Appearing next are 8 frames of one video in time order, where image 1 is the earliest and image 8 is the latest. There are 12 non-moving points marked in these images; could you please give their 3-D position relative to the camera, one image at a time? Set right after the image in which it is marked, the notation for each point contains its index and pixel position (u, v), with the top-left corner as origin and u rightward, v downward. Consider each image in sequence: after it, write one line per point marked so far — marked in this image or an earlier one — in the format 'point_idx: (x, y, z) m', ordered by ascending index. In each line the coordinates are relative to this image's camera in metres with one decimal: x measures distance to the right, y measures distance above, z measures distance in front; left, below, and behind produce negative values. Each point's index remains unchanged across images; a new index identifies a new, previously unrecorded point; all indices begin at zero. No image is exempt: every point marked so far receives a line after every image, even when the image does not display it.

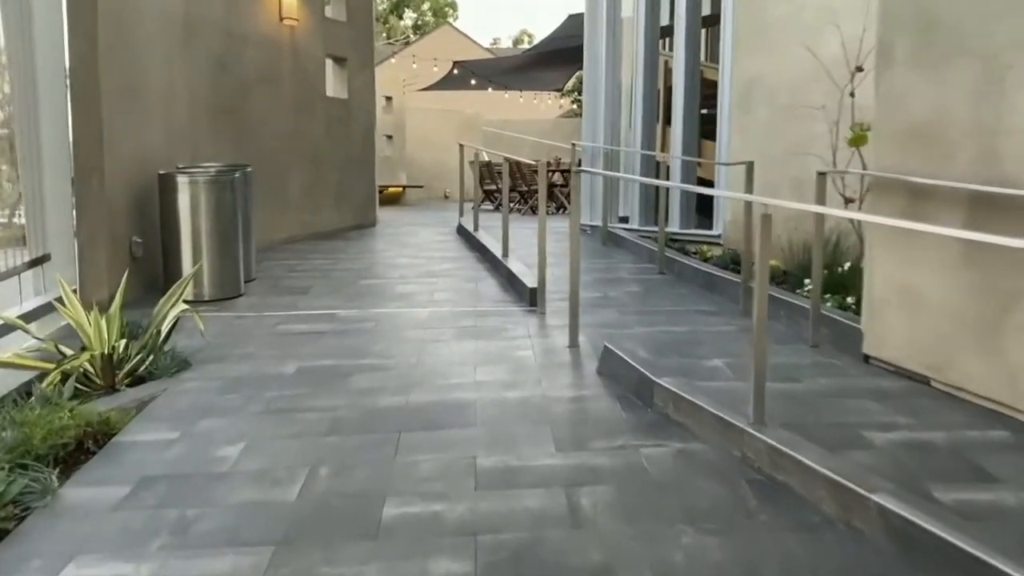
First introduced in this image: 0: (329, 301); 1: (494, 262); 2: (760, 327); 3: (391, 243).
0: (-1.3, -0.1, +6.0) m
1: (-0.1, +0.2, +7.0) m
2: (+0.9, -0.1, +3.1) m
3: (-1.2, +0.4, +8.4) m
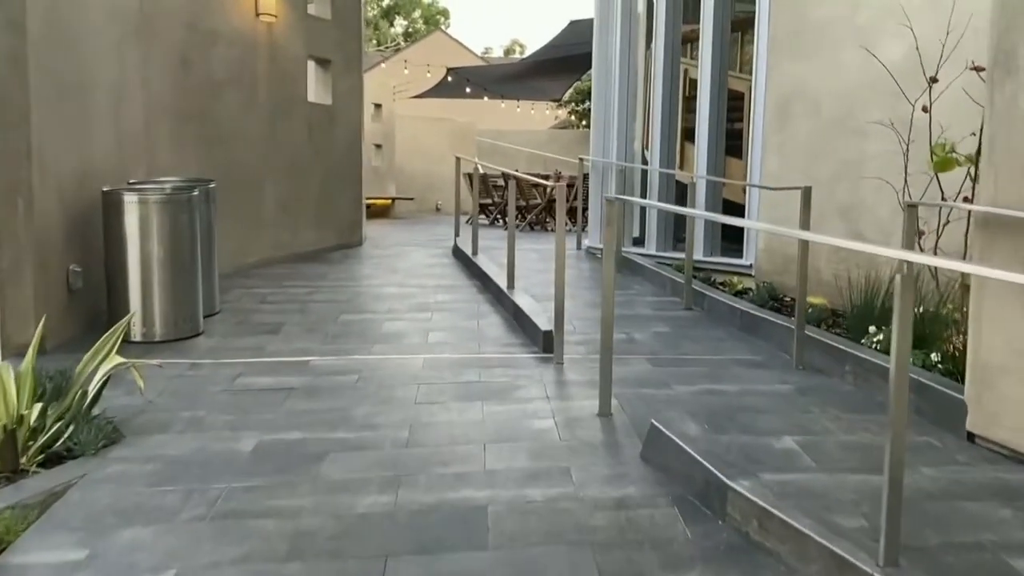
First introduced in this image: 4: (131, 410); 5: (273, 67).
0: (-1.2, -0.3, +5.1) m
1: (-0.1, 0.0, +6.1) m
2: (+1.0, -0.4, +2.2) m
3: (-1.2, +0.2, +7.5) m
4: (-1.8, -0.6, +3.9) m
5: (-2.1, +2.0, +7.7) m
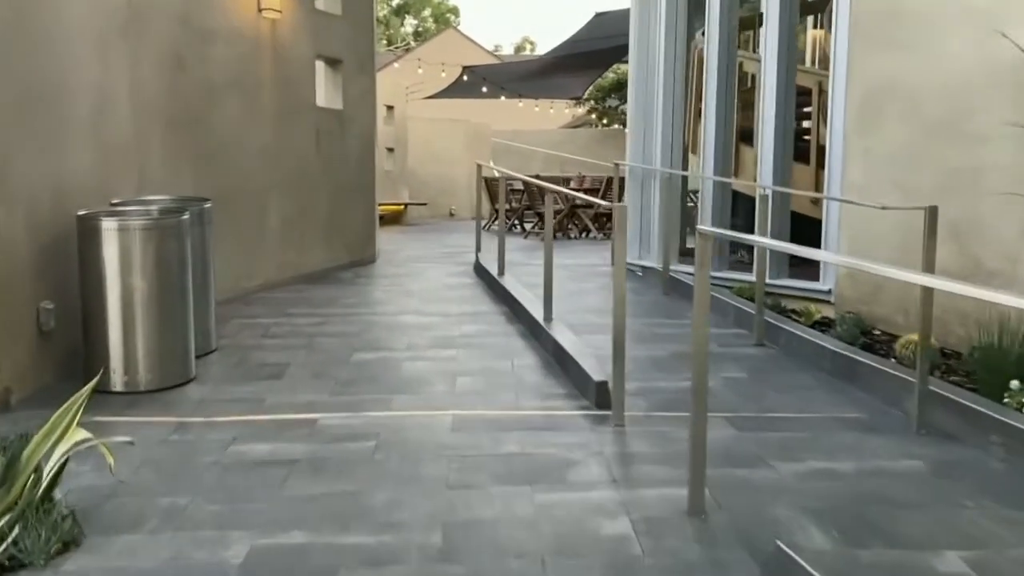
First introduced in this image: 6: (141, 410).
0: (-1.0, -0.5, +4.3) m
1: (+0.1, -0.2, +5.4) m
2: (+1.2, -0.6, +1.4) m
3: (-0.9, 0.0, +6.8) m
4: (-1.5, -0.8, +3.2) m
5: (-1.9, +1.8, +6.9) m
6: (-1.8, -0.6, +4.1) m
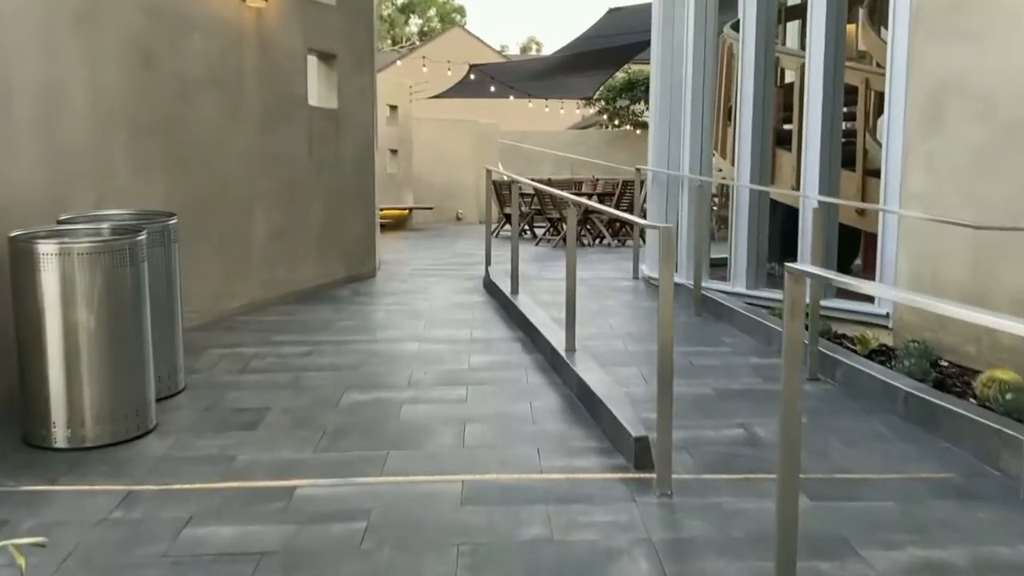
0: (-0.9, -0.7, +3.6) m
1: (+0.2, -0.4, +4.6) m
2: (+1.2, -0.7, +0.7) m
3: (-0.8, -0.2, +6.0) m
4: (-1.5, -0.9, +2.5) m
5: (-1.8, +1.6, +6.2) m
6: (-1.7, -0.7, +3.4) m
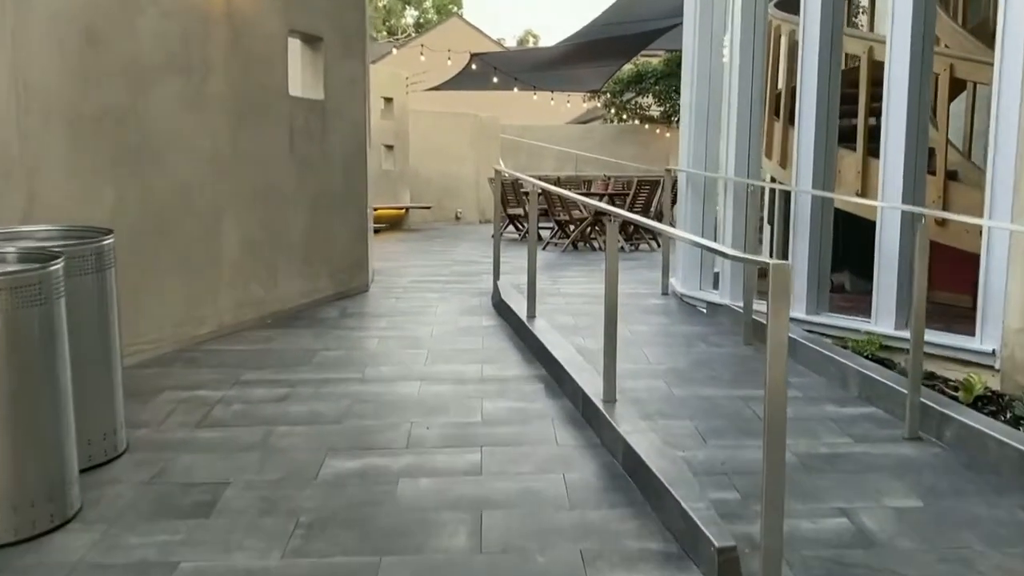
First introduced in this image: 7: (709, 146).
0: (-0.8, -0.8, +2.7) m
1: (+0.3, -0.5, +3.7) m
2: (+1.4, -0.9, -0.2) m
3: (-0.7, -0.3, +5.2) m
4: (-1.4, -1.1, +1.6) m
5: (-1.7, +1.5, +5.3) m
6: (-1.6, -0.9, +2.5) m
7: (+1.4, +1.0, +6.1) m
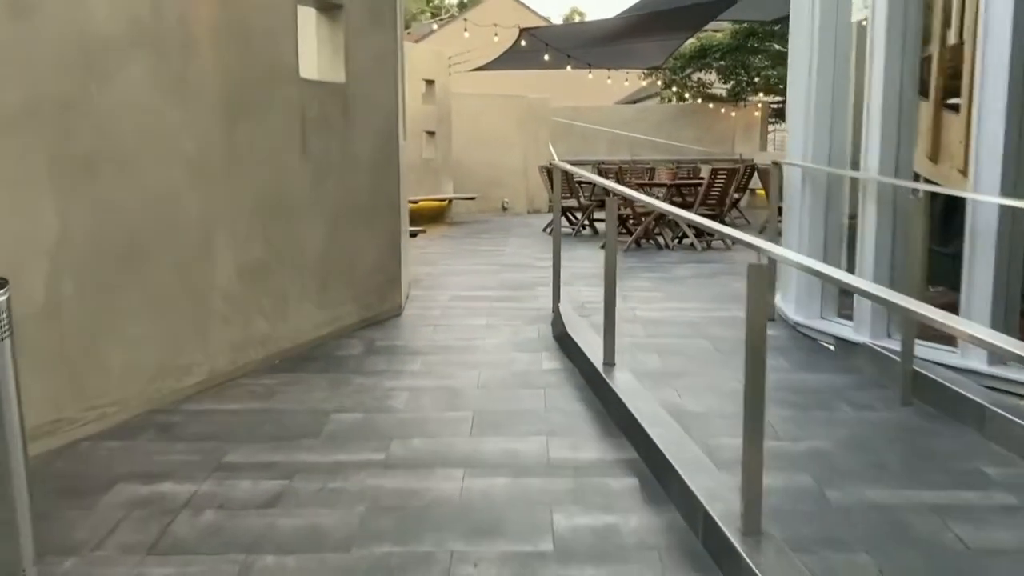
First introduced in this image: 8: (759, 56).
0: (-0.6, -1.1, +1.5) m
1: (+0.6, -0.7, +2.5) m
2: (+1.4, -1.2, -1.4) m
3: (-0.4, -0.5, +4.0) m
4: (-1.2, -1.3, +0.4) m
5: (-1.4, +1.3, +4.1) m
6: (-1.4, -1.1, +1.4) m
7: (+1.8, +0.9, +4.8) m
8: (+4.3, +4.1, +15.0) m
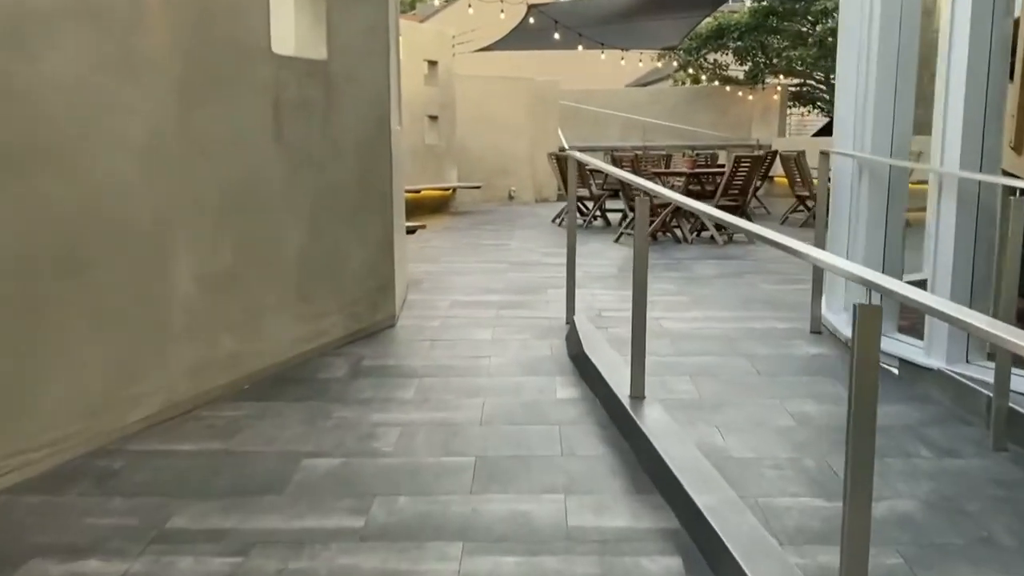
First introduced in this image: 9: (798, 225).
0: (-0.6, -1.2, +0.9) m
1: (+0.6, -0.8, +1.9) m
2: (+1.4, -1.3, -2.1) m
3: (-0.4, -0.6, +3.3) m
4: (-1.2, -1.5, -0.2) m
5: (-1.3, +1.3, +3.5) m
6: (-1.4, -1.2, +0.8) m
7: (+1.9, +0.8, +4.1) m
8: (+4.5, +4.2, +14.3) m
9: (+3.8, +0.8, +11.2) m
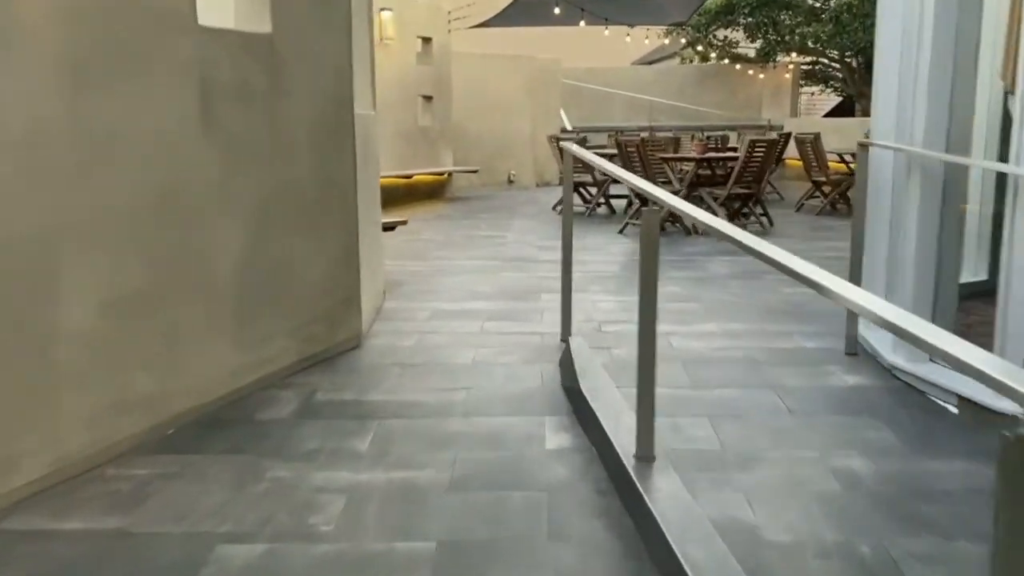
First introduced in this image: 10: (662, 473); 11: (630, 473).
0: (-0.7, -1.3, +0.3) m
1: (+0.5, -1.0, +1.2) m
2: (+1.3, -1.6, -2.7) m
3: (-0.4, -0.7, +2.7) m
4: (-1.3, -1.7, -0.8) m
5: (-1.4, +1.2, +2.8) m
6: (-1.5, -1.4, +0.1) m
7: (+1.8, +0.7, +3.4) m
8: (+4.4, +4.4, +13.5) m
9: (+3.7, +0.9, +10.5) m
10: (+0.4, -0.5, +2.6) m
11: (+0.4, -0.5, +2.6) m
